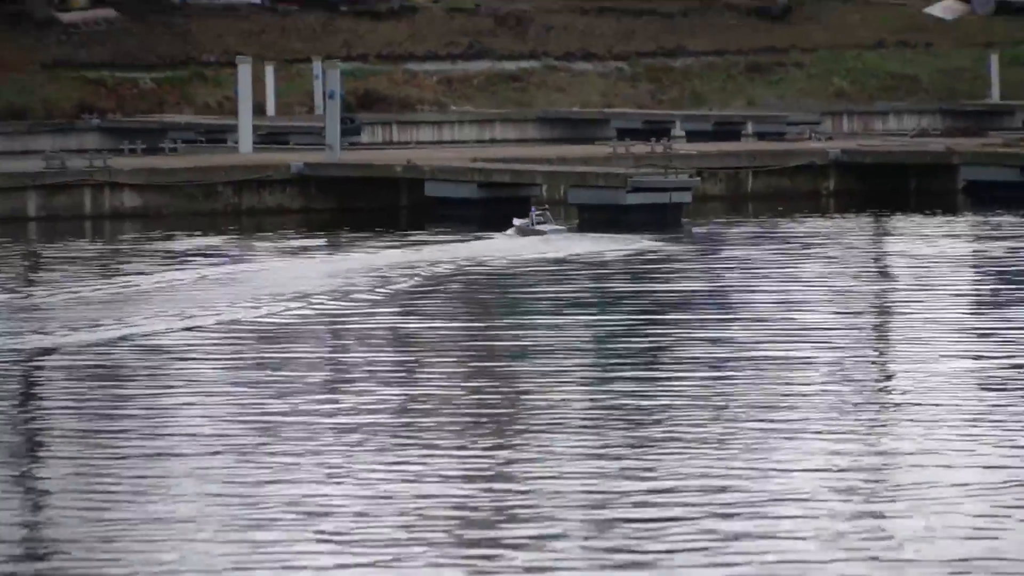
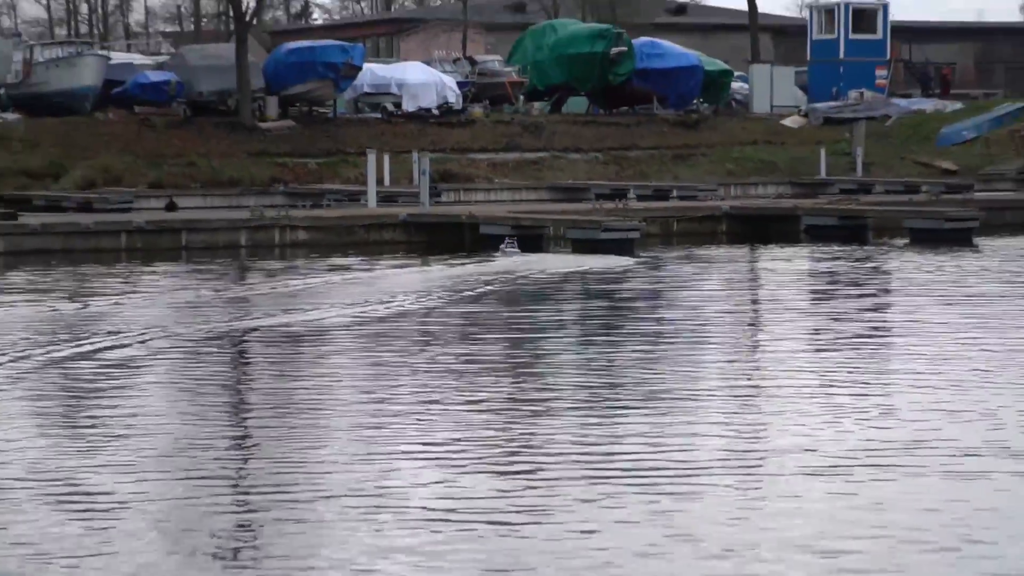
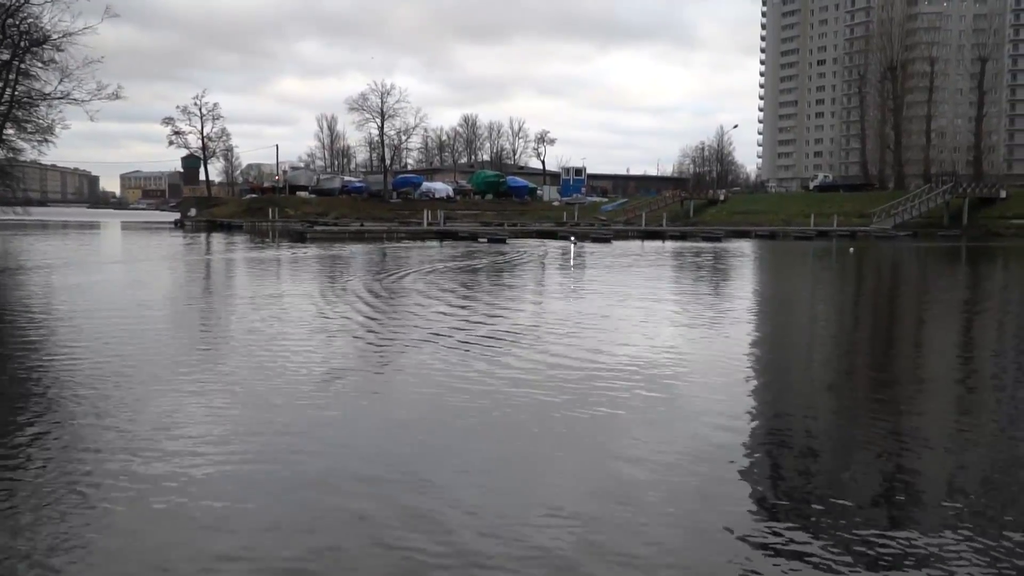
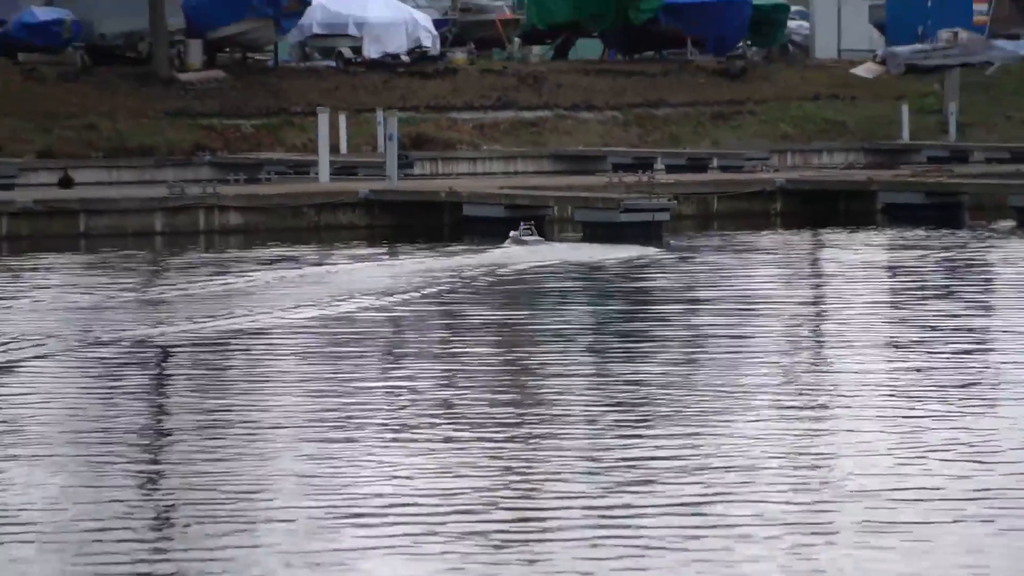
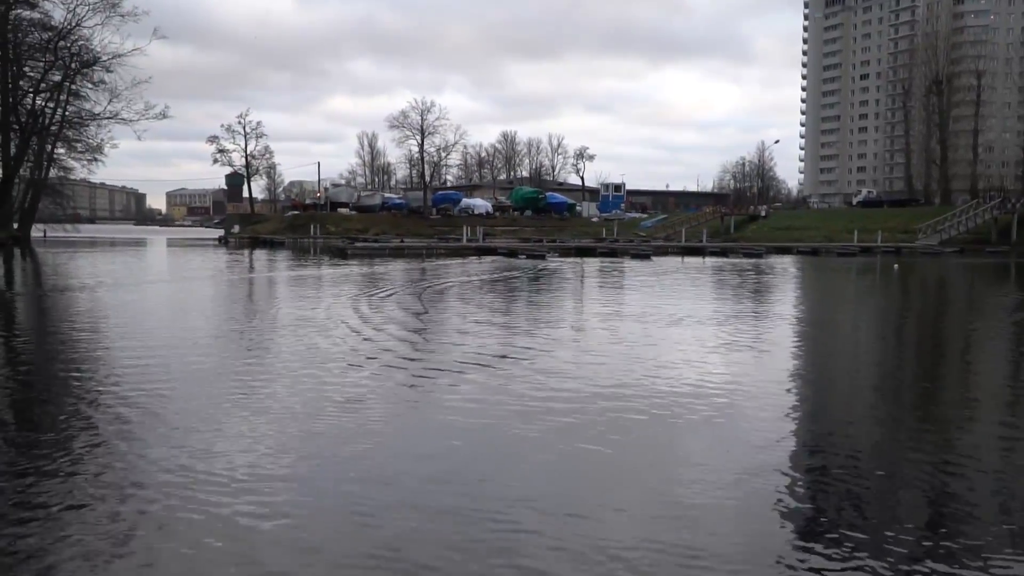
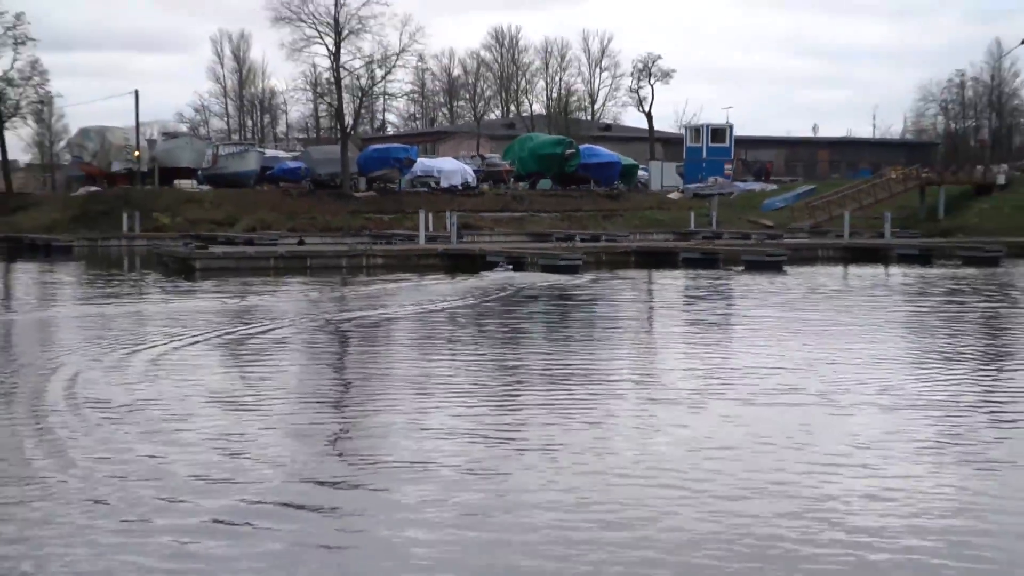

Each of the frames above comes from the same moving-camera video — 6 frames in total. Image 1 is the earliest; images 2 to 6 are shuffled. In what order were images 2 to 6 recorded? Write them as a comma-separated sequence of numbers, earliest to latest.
4, 2, 6, 5, 3
